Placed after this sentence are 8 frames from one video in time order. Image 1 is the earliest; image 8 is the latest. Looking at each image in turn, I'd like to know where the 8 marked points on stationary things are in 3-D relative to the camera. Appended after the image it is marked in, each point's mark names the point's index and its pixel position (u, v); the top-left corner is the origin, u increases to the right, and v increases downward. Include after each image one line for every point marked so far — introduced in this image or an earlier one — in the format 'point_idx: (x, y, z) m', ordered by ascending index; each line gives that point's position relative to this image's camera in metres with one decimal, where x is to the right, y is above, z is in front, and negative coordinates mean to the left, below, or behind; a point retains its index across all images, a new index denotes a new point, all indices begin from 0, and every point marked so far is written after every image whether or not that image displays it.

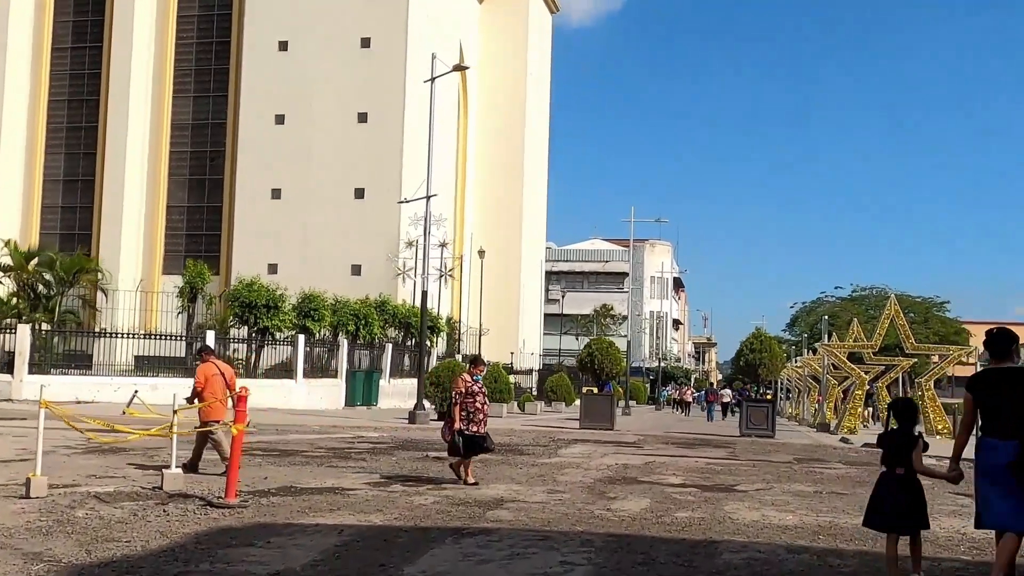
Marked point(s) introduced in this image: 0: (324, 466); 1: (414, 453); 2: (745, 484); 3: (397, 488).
0: (-2.7, -2.5, +15.2) m
1: (-1.7, -2.8, +18.2) m
2: (+3.1, -2.6, +14.1) m
3: (-1.4, -2.4, +12.7) m
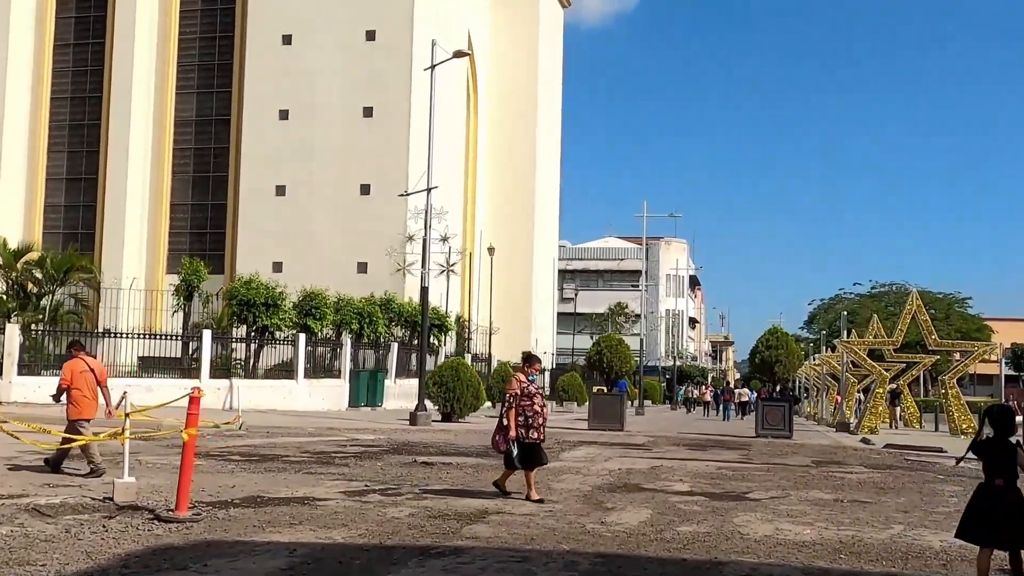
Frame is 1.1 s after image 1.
0: (-2.8, -2.4, +14.0) m
1: (-1.7, -2.7, +17.1) m
2: (+3.0, -2.4, +12.9) m
3: (-1.5, -2.3, +11.6) m
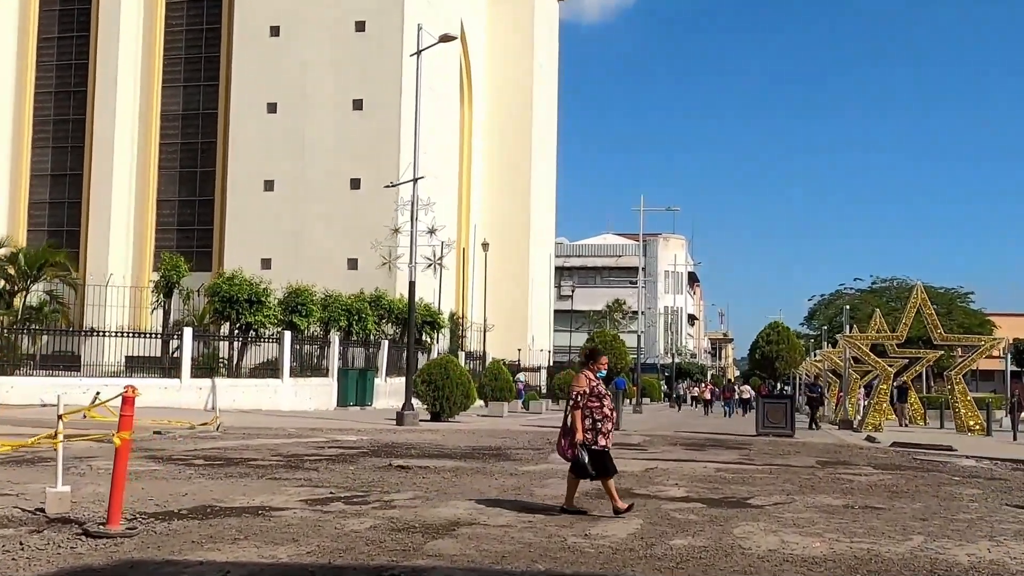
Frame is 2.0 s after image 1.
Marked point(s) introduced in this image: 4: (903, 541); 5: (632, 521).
0: (-3.0, -2.3, +13.0) m
1: (-1.9, -2.5, +16.0) m
2: (+2.7, -2.3, +11.8) m
3: (-1.7, -2.1, +10.5) m
4: (+3.3, -2.1, +9.1) m
5: (+1.1, -2.1, +9.7) m
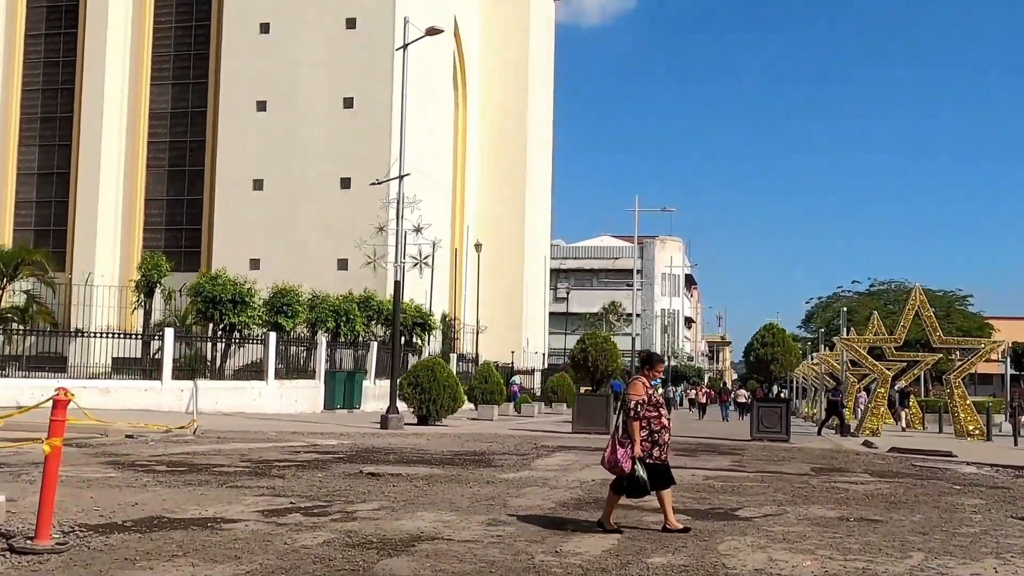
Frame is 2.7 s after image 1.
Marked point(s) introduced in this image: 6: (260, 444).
0: (-3.3, -2.3, +12.2) m
1: (-2.2, -2.5, +15.3) m
2: (+2.4, -2.3, +11.1) m
3: (-2.0, -2.1, +9.8) m
4: (+3.0, -2.1, +8.4) m
5: (+0.8, -2.1, +8.9) m
6: (-4.7, -2.9, +19.9) m
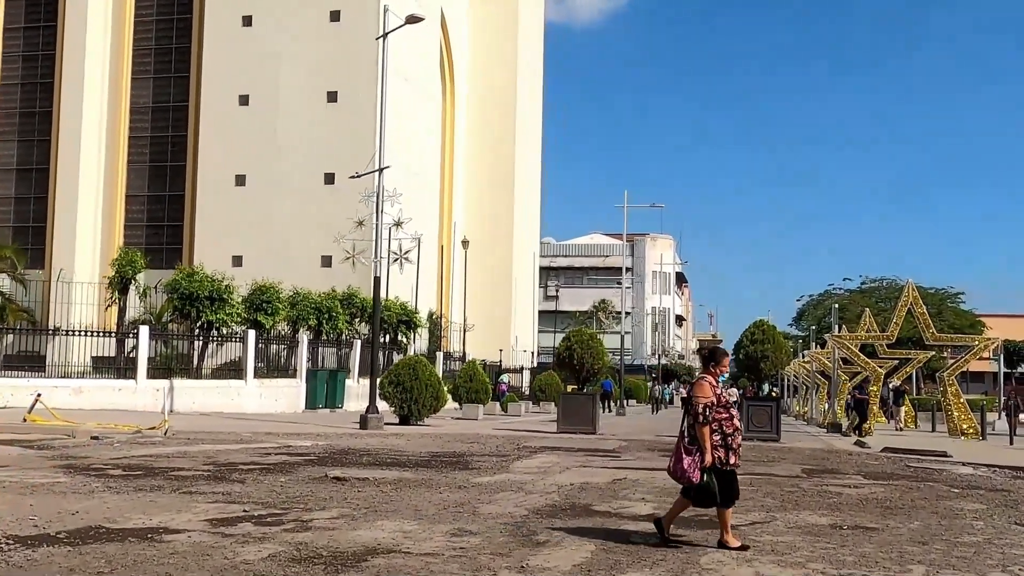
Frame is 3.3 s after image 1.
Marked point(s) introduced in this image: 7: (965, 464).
0: (-3.6, -2.2, +11.5) m
1: (-2.5, -2.4, +14.5) m
2: (+2.2, -2.2, +10.4) m
3: (-2.3, -2.0, +9.0) m
4: (+2.8, -2.0, +7.6) m
5: (+0.5, -2.0, +8.2) m
6: (-5.0, -2.8, +19.1) m
7: (+8.3, -3.2, +19.7) m
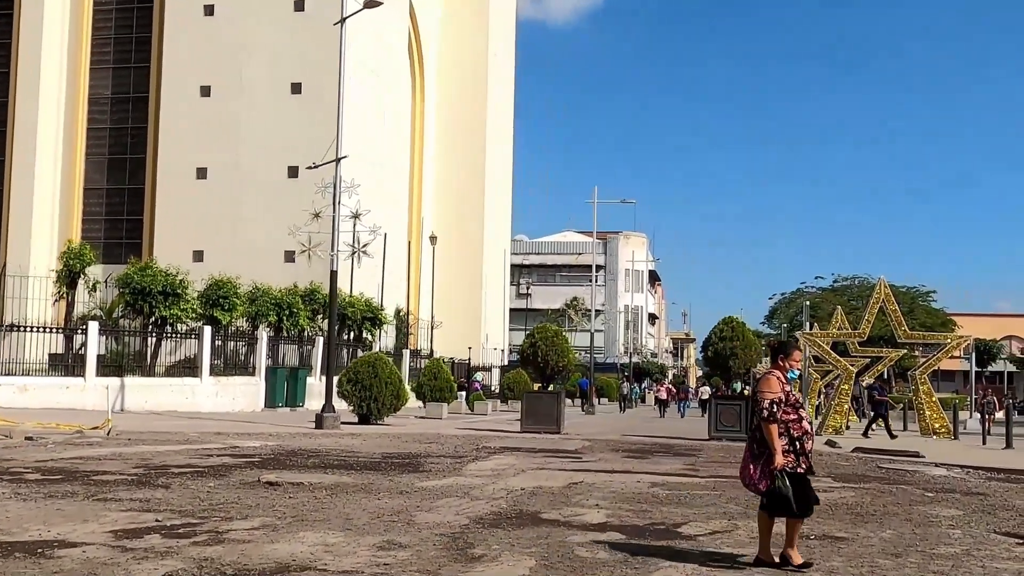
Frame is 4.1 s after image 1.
0: (-4.1, -2.1, +10.5) m
1: (-3.2, -2.3, +13.6) m
2: (+1.6, -2.1, +9.6) m
3: (-2.8, -1.9, +8.1) m
4: (+2.3, -1.9, +6.9) m
5: (0.0, -1.9, +7.4) m
6: (-5.7, -2.7, +18.2) m
7: (+7.6, -3.1, +19.1) m
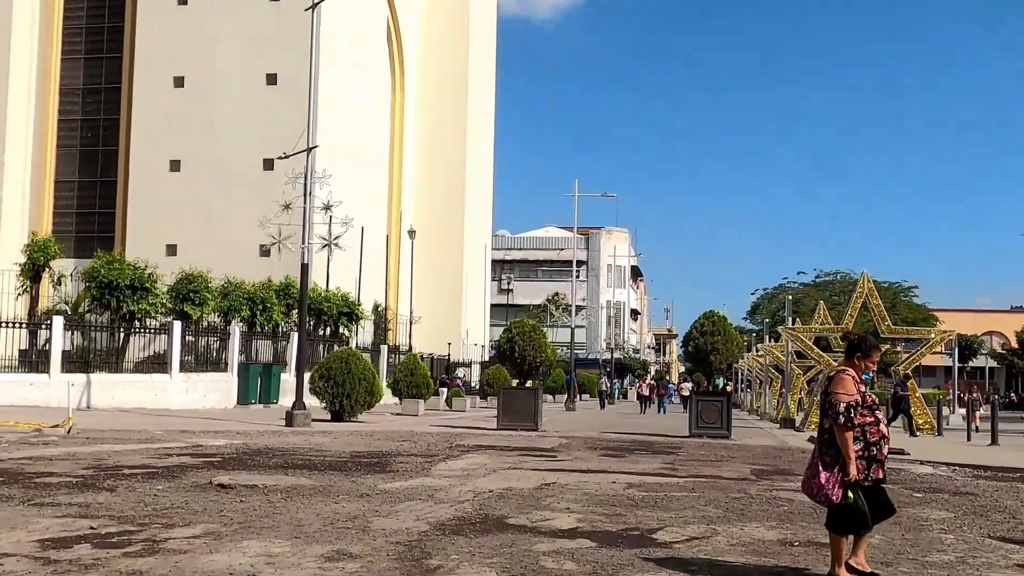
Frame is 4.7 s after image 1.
0: (-4.4, -2.0, +9.8) m
1: (-3.5, -2.2, +12.9) m
2: (+1.3, -2.0, +9.0) m
3: (-3.0, -1.8, +7.5) m
4: (+2.0, -1.9, +6.3) m
5: (-0.2, -1.8, +6.8) m
6: (-6.2, -2.6, +17.5) m
7: (+7.1, -3.0, +18.6) m
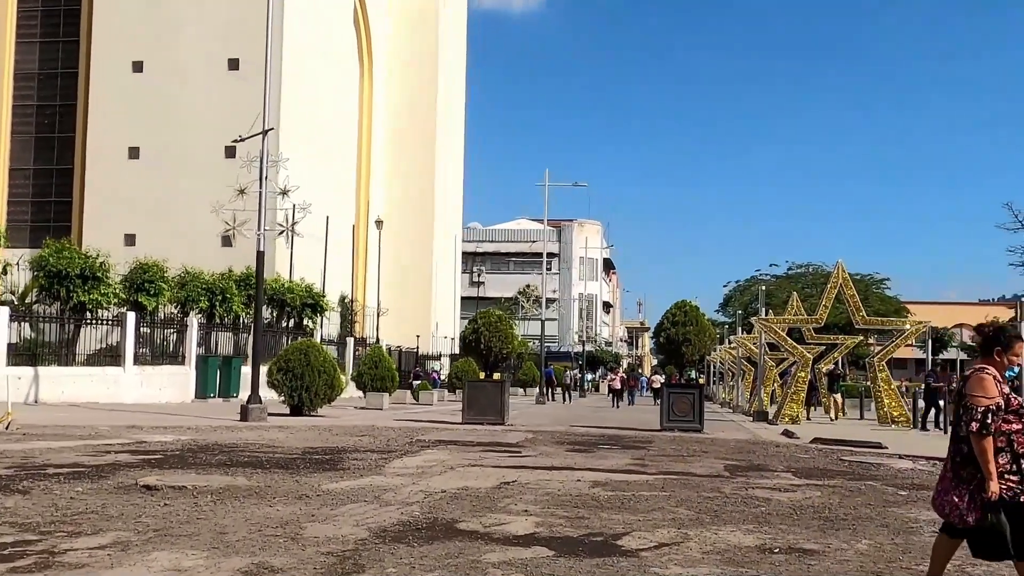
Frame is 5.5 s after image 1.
0: (-4.8, -1.8, +8.8) m
1: (-4.0, -2.0, +12.0) m
2: (+1.0, -1.8, +8.1) m
3: (-3.4, -1.7, +6.5) m
4: (+1.7, -1.7, +5.4) m
5: (-0.5, -1.7, +5.9) m
6: (-6.8, -2.4, +16.4) m
7: (+6.5, -2.8, +17.9) m
